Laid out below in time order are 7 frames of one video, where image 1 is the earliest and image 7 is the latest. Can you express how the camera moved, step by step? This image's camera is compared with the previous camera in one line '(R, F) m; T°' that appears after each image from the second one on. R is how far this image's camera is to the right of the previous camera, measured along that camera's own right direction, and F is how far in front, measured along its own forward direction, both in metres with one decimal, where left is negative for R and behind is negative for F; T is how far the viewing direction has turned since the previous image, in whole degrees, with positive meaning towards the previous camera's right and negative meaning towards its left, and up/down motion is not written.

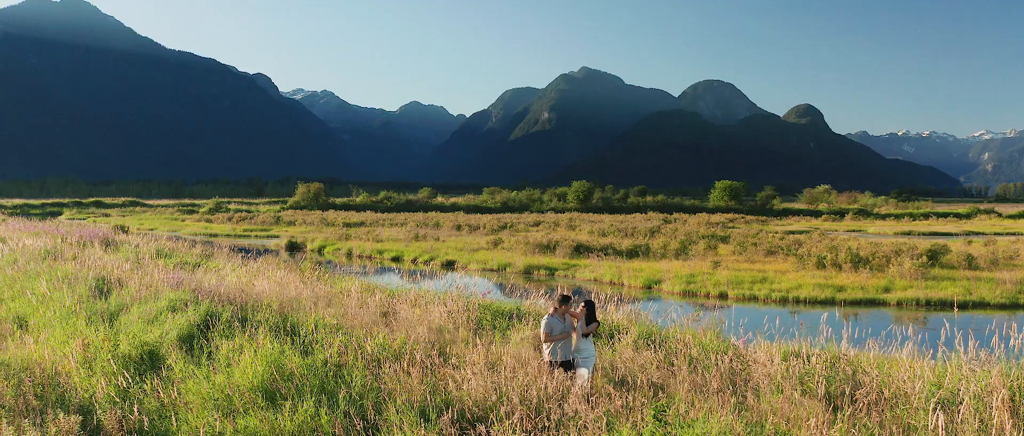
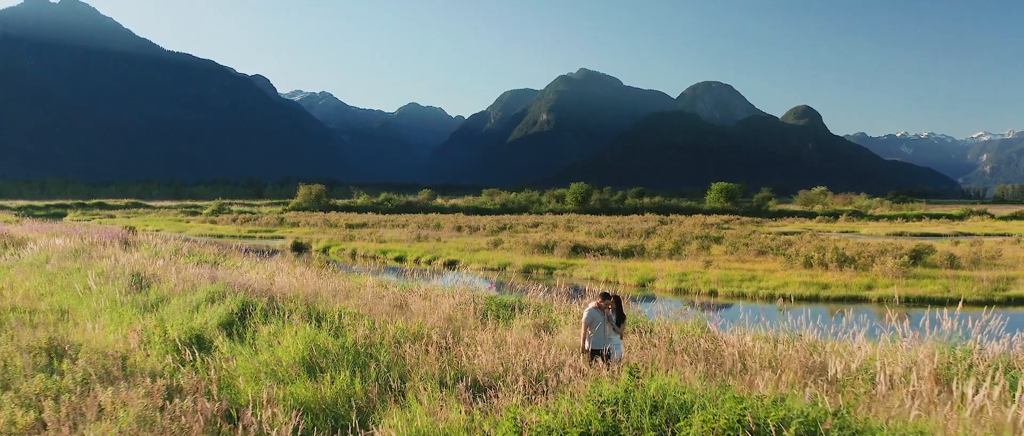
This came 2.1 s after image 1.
(0.0, -0.7) m; 0°
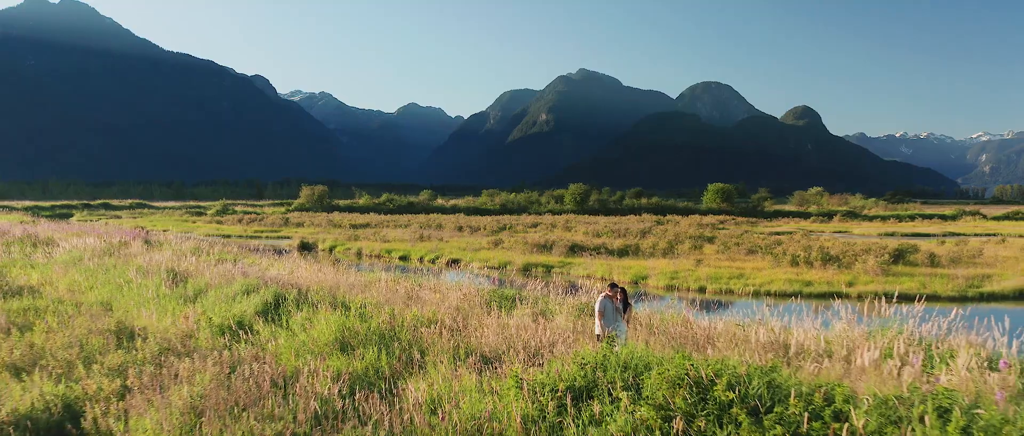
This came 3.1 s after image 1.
(0.0, -0.9) m; 0°
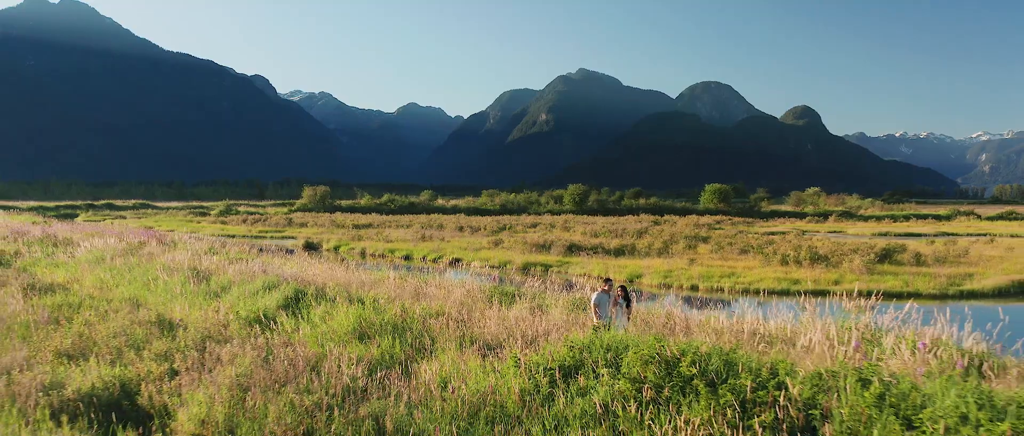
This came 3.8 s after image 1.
(0.0, -0.7) m; 0°
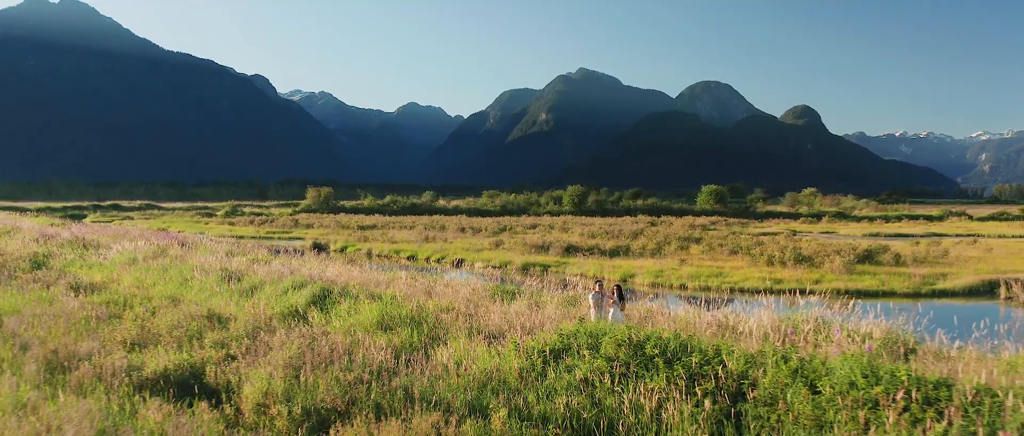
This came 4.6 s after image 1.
(0.0, -1.1) m; 0°
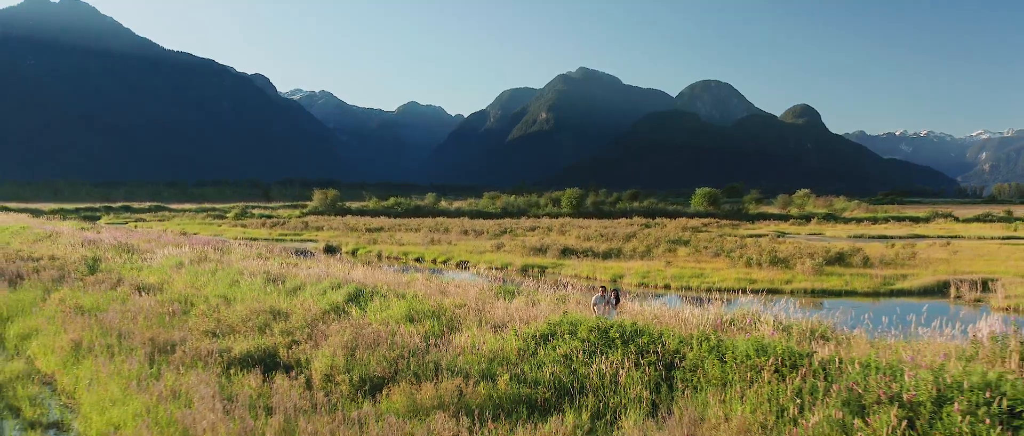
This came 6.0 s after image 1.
(0.0, -2.0) m; 0°
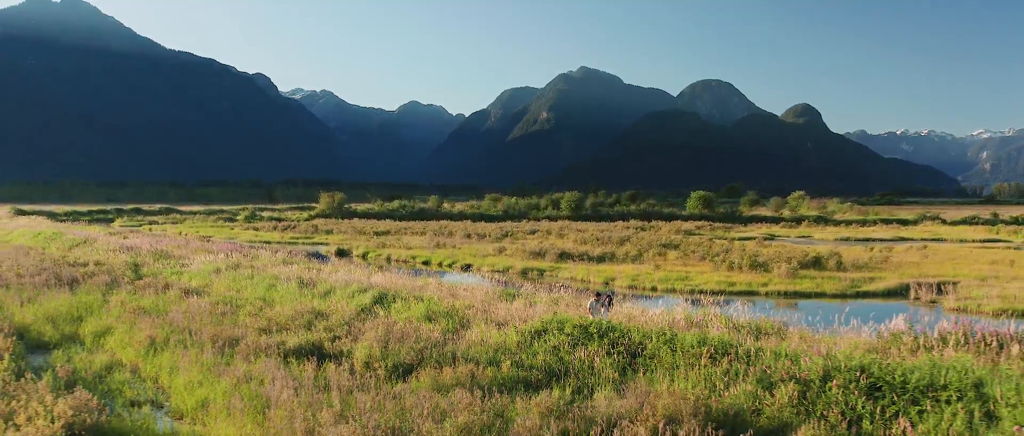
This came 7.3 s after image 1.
(0.0, -2.0) m; 0°
